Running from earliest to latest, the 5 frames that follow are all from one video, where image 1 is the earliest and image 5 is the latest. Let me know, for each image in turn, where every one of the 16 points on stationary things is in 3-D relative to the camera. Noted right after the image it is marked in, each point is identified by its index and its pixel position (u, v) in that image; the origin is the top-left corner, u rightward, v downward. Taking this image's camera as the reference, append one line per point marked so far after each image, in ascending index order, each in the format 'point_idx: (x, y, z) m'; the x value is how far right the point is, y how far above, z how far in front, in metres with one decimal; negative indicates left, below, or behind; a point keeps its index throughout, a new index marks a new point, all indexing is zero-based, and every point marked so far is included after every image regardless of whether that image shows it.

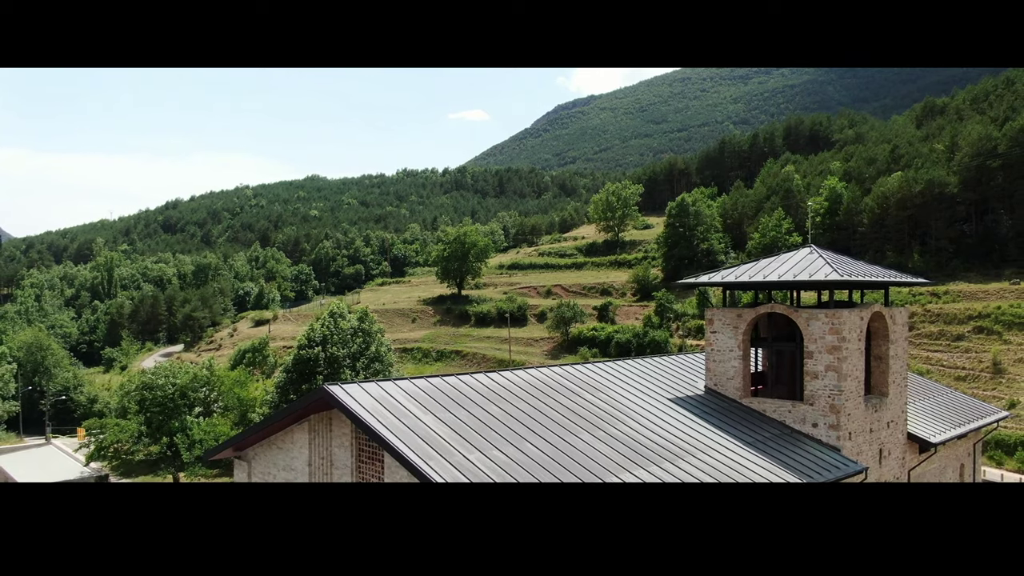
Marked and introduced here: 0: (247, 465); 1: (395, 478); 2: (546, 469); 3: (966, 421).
0: (-5.7, -3.8, +15.9) m
1: (-1.9, -3.1, +12.1) m
2: (+0.6, -2.9, +11.8) m
3: (+12.2, -3.6, +19.7) m
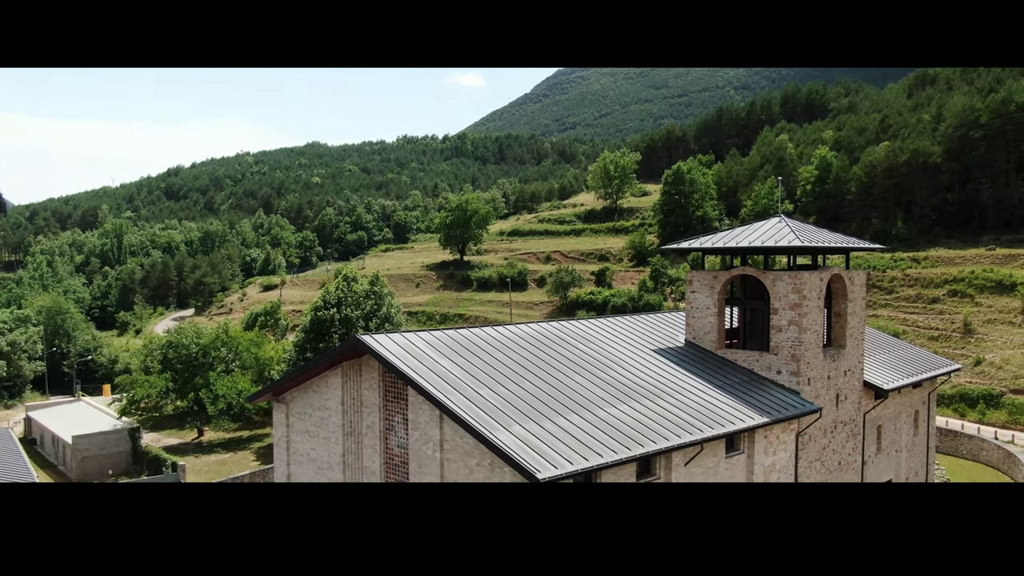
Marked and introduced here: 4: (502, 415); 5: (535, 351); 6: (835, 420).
0: (-5.7, -3.0, +18.2) m
1: (-1.8, -2.4, +14.4) m
2: (+0.7, -2.2, +14.1) m
3: (+12.3, -2.5, +22.1) m
4: (-0.2, -2.3, +13.3) m
5: (+0.5, -1.4, +16.4) m
6: (+8.3, -3.4, +18.6) m
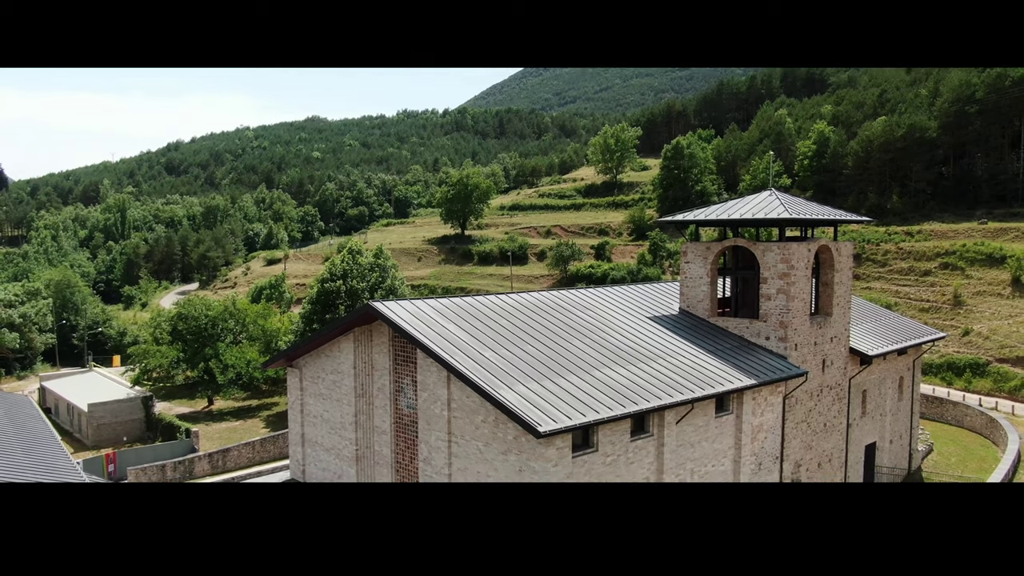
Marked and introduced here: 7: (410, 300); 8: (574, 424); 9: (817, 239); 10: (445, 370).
0: (-5.6, -2.2, +19.2) m
1: (-1.8, -1.8, +15.4) m
2: (+0.8, -1.6, +15.1) m
3: (+12.4, -1.6, +23.0) m
4: (-0.1, -1.7, +14.2) m
5: (+0.6, -0.7, +17.3) m
6: (+8.3, -2.6, +19.6) m
7: (-2.3, -0.3, +16.4) m
8: (+1.1, -2.4, +13.0) m
9: (+8.0, +1.3, +19.2) m
10: (-1.3, -1.6, +14.4) m
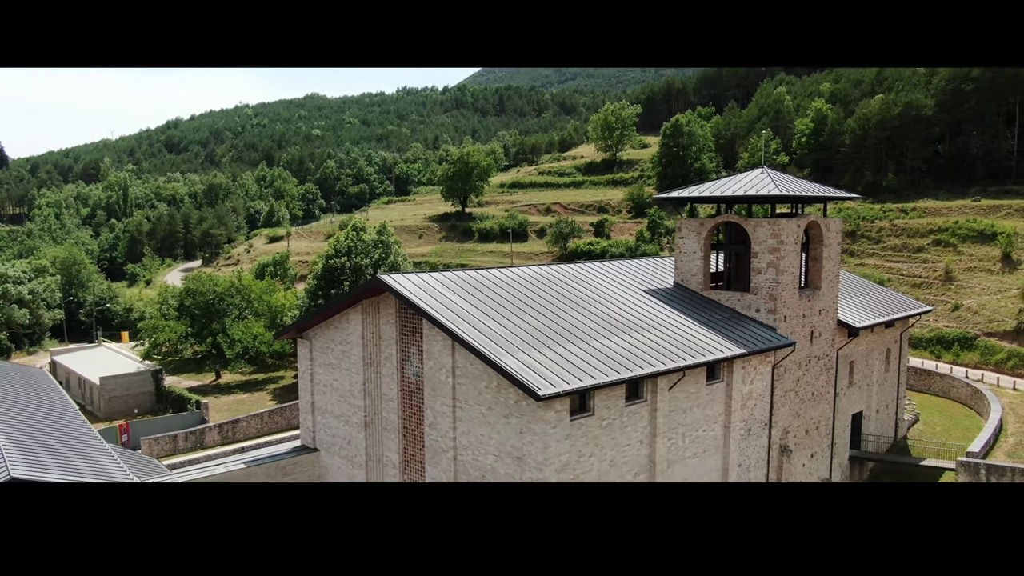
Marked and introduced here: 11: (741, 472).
0: (-5.6, -1.5, +20.1) m
1: (-1.8, -1.2, +16.2) m
2: (+0.8, -1.0, +15.9) m
3: (+12.4, -0.8, +23.9) m
4: (-0.1, -1.1, +15.1) m
5: (+0.6, -0.1, +18.1) m
6: (+8.3, -1.9, +20.5) m
7: (-2.3, +0.3, +17.2) m
8: (+1.1, -1.9, +13.9) m
9: (+8.1, +2.0, +19.9) m
10: (-1.3, -1.1, +15.3) m
11: (+5.8, -4.7, +18.6) m
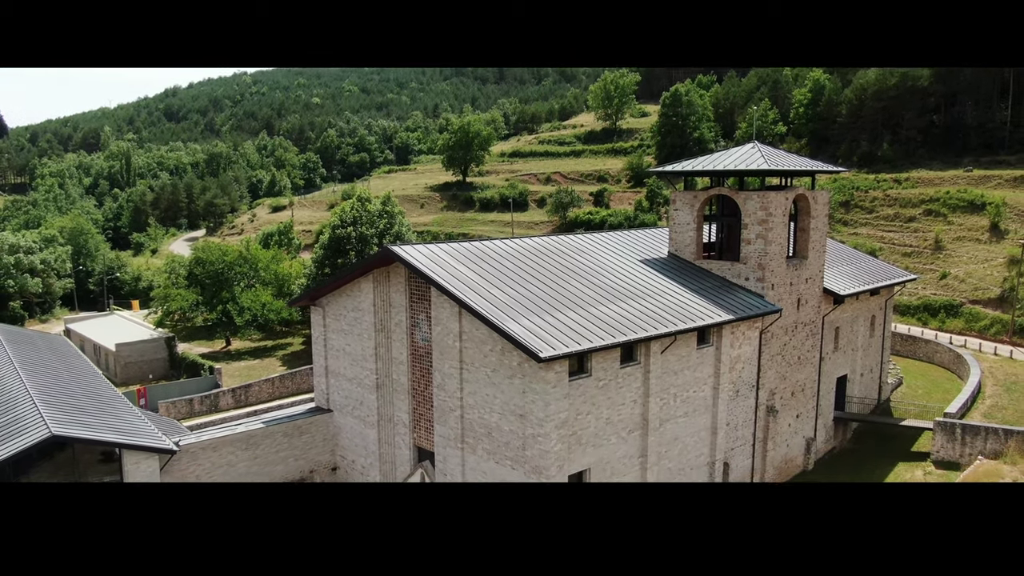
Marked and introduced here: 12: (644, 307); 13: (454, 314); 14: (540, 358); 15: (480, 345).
0: (-5.5, -0.6, +21.2) m
1: (-1.7, -0.5, +17.3) m
2: (+0.9, -0.3, +17.0) m
3: (+12.5, +0.3, +25.0) m
4: (0.0, -0.5, +16.2) m
5: (+0.7, +0.7, +19.2) m
6: (+8.4, -1.0, +21.7) m
7: (-2.2, +1.1, +18.2) m
8: (+1.2, -1.3, +15.1) m
9: (+8.1, +2.8, +20.9) m
10: (-1.2, -0.4, +16.4) m
11: (+5.9, -3.9, +19.8) m
12: (+3.2, -0.5, +18.0) m
13: (-1.3, -0.6, +17.0) m
14: (+0.6, -1.4, +14.5) m
15: (-0.7, -1.3, +16.5) m
